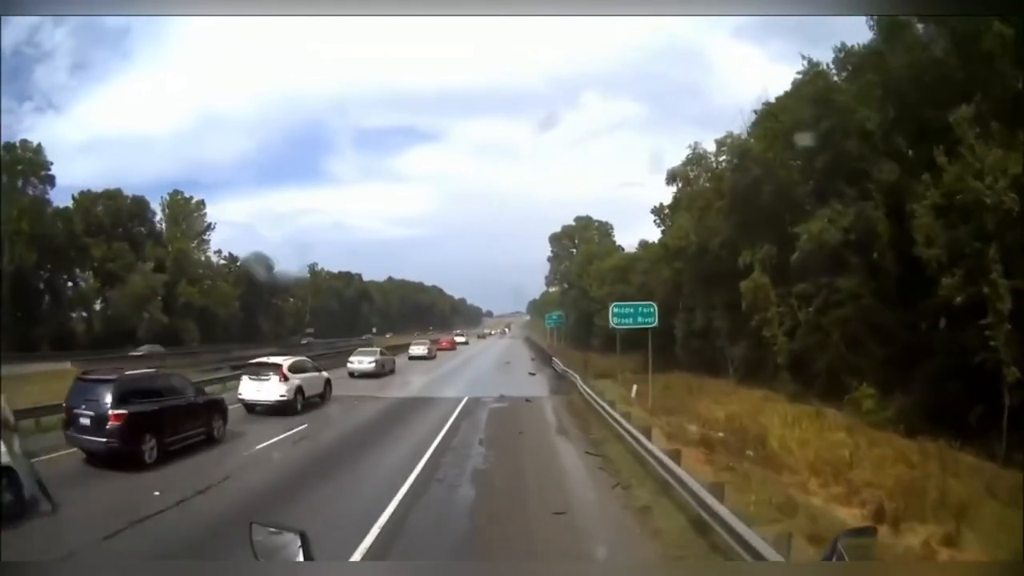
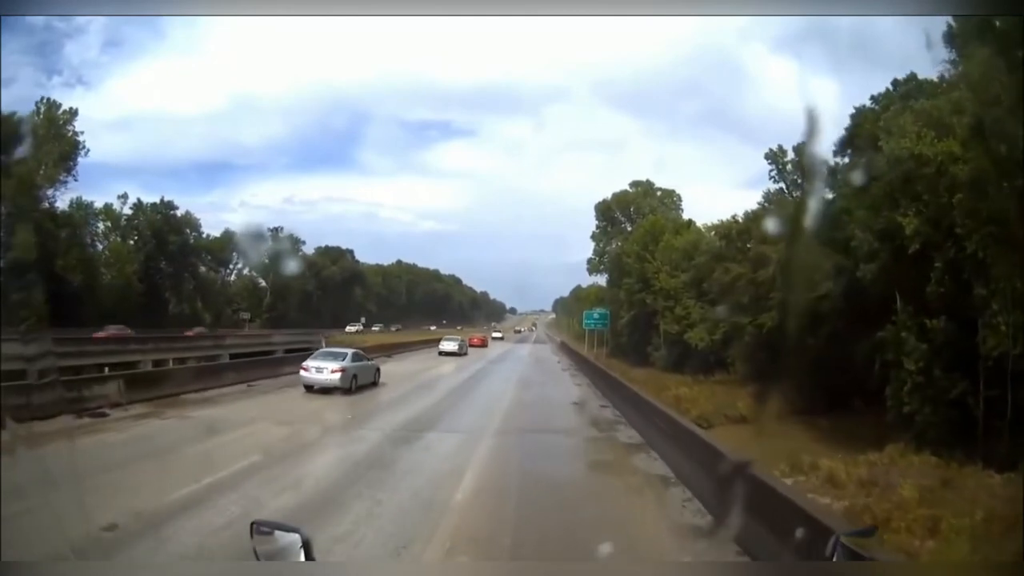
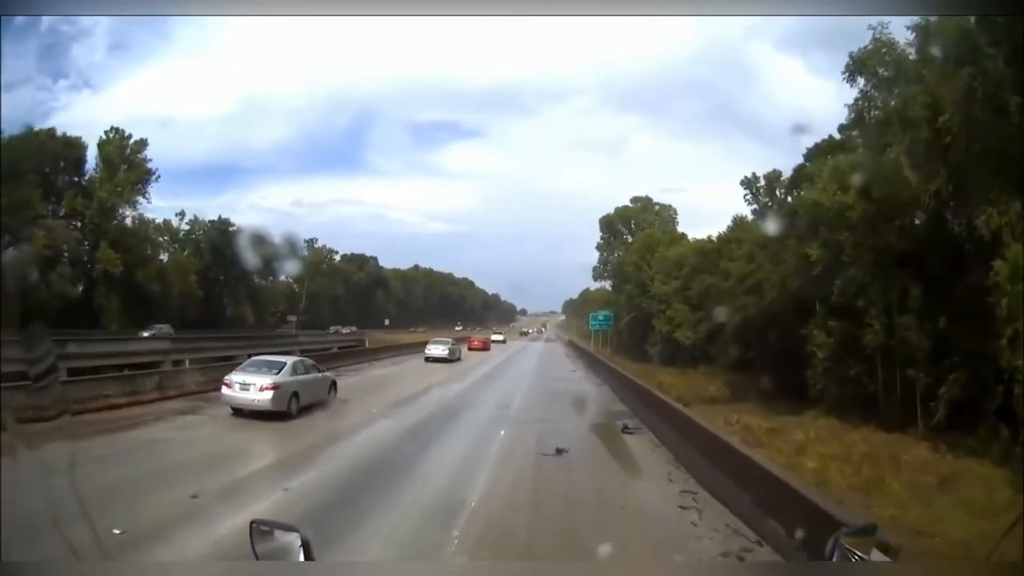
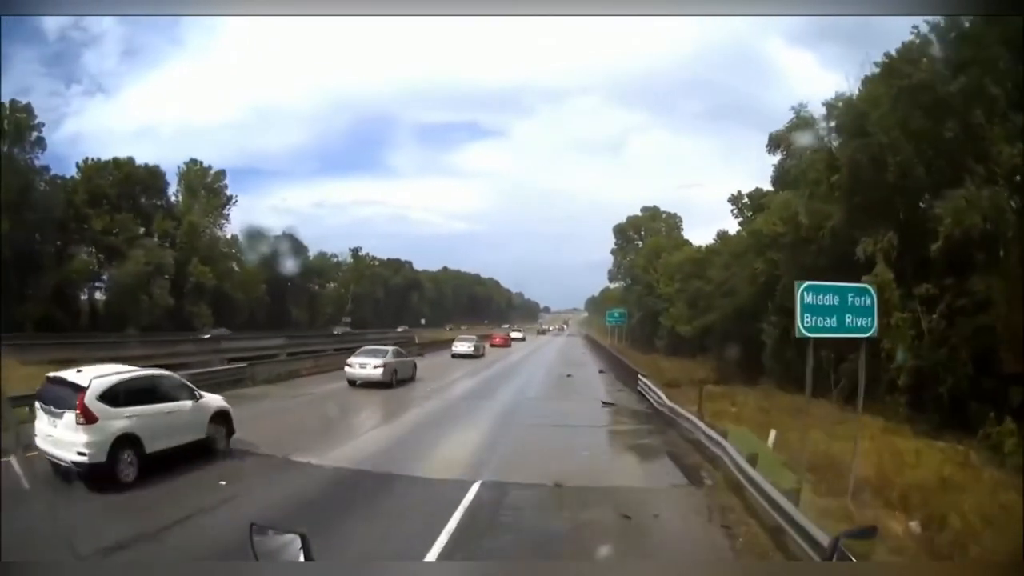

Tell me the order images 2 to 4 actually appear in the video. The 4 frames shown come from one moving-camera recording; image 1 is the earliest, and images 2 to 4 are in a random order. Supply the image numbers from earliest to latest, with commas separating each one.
4, 3, 2
